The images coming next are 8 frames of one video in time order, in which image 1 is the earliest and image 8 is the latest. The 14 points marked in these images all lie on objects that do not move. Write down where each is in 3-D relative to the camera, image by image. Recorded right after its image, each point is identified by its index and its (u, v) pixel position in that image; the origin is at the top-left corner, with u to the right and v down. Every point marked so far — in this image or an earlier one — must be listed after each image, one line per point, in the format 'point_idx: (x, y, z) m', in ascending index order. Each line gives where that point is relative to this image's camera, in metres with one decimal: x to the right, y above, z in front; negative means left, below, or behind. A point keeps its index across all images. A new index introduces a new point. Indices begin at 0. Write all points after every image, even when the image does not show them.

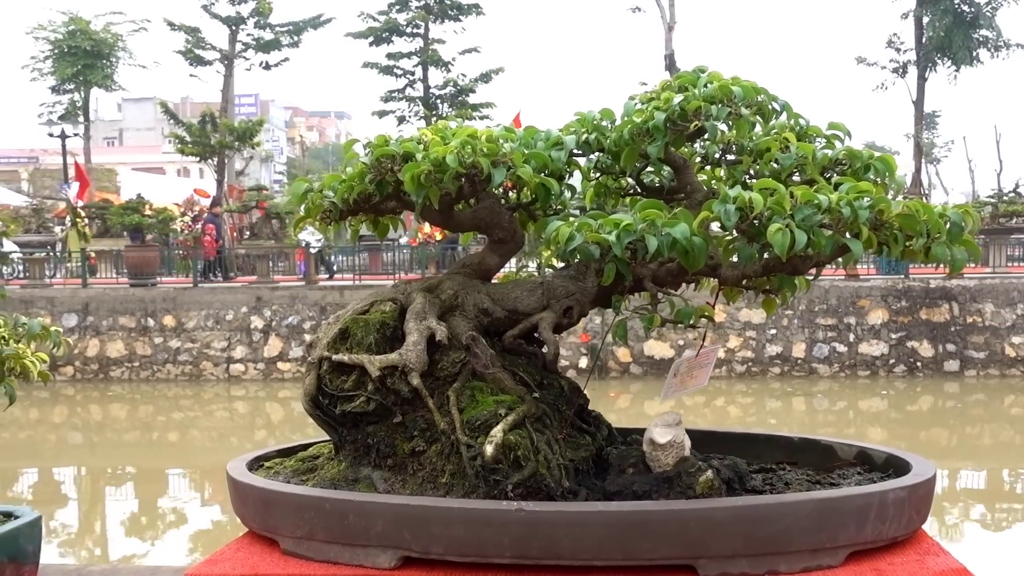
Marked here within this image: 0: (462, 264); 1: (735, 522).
0: (-0.1, +0.1, +2.3) m
1: (+0.4, -0.4, +1.7) m
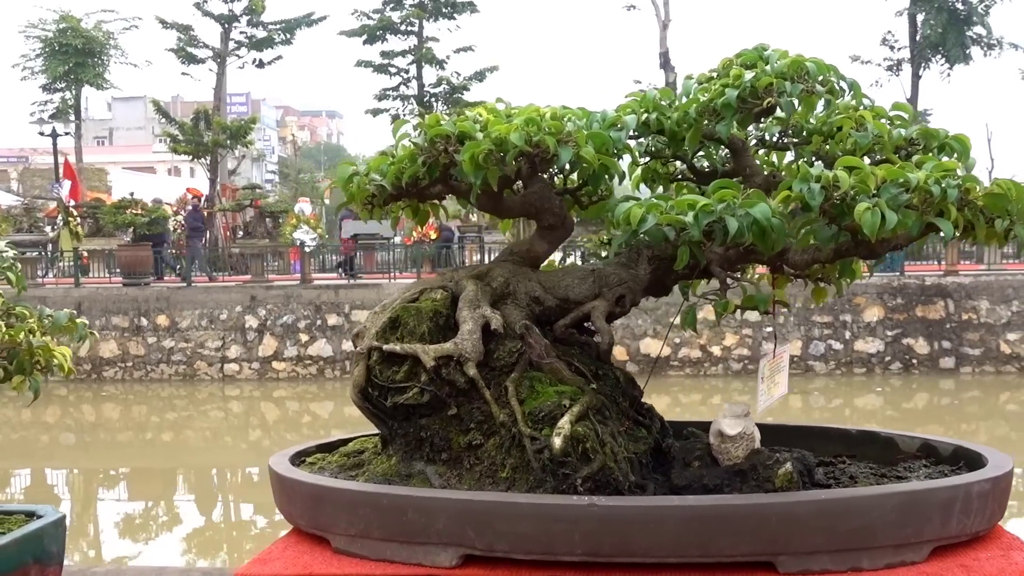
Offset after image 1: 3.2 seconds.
0: (0.0, +0.1, +2.3) m
1: (+0.5, -0.4, +1.6) m
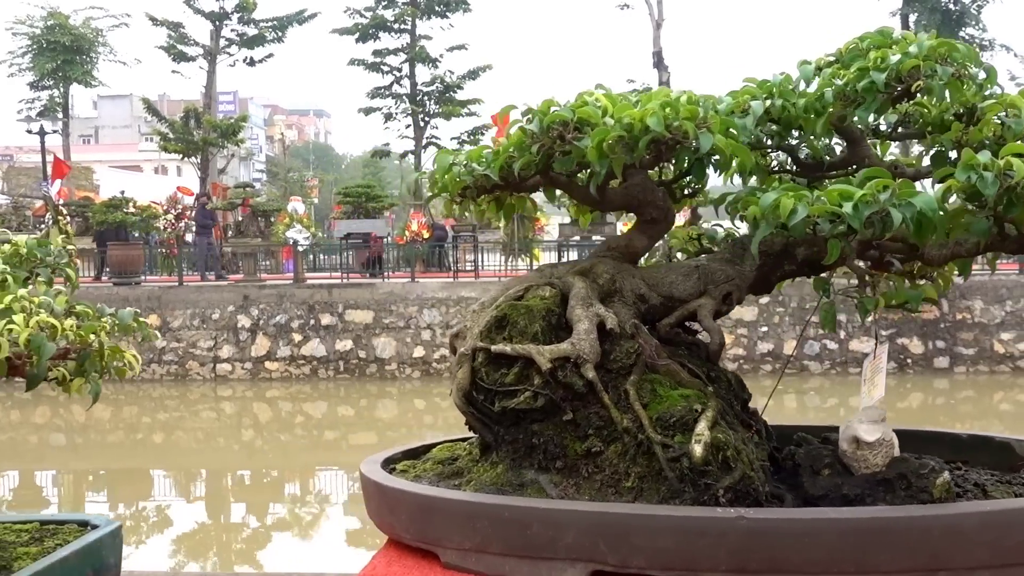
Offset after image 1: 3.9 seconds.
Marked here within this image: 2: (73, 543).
0: (+0.2, +0.1, +2.1) m
1: (+0.8, -0.4, +1.5) m
2: (-1.1, -0.6, +2.4) m
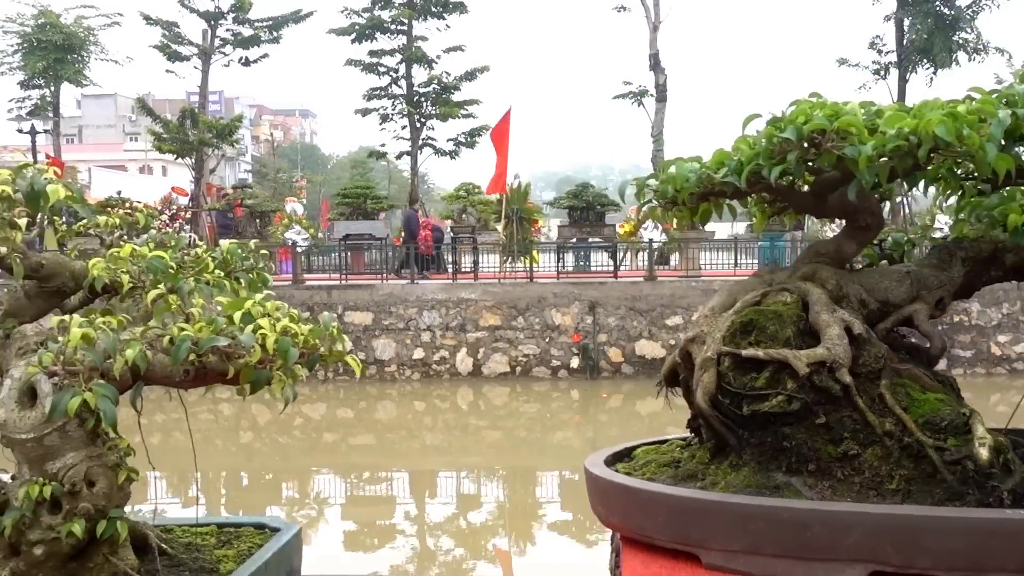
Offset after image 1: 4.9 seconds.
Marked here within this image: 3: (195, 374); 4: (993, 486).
0: (+0.7, +0.1, +2.2) m
1: (+1.3, -0.4, +1.6) m
2: (-0.6, -0.7, +2.4) m
3: (-0.7, -0.2, +2.0) m
4: (+0.8, -0.4, +1.6) m
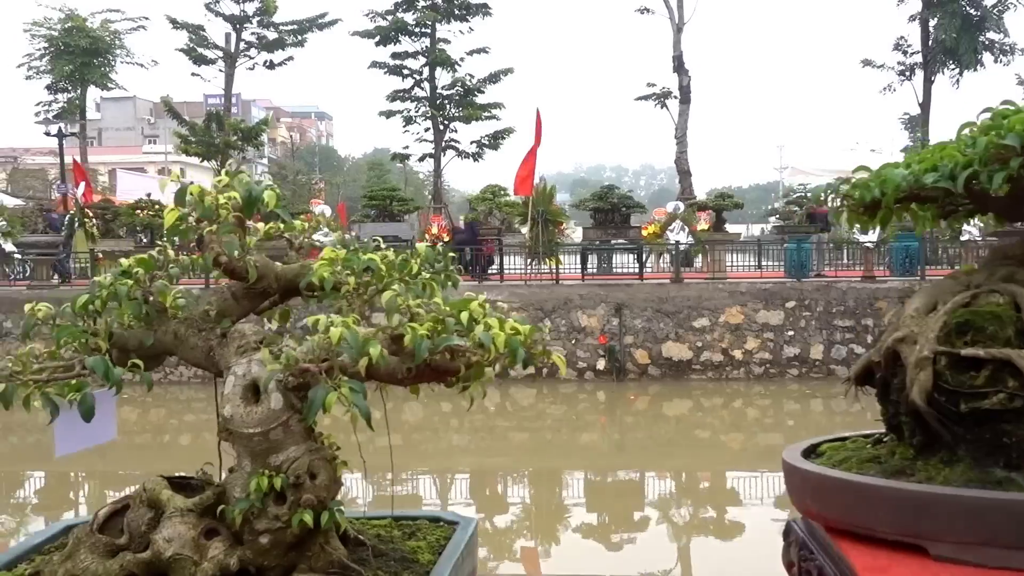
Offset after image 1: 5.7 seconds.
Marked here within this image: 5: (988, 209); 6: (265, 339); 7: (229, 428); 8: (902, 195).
0: (+1.2, +0.1, +2.2) m
1: (+1.7, -0.4, +1.6) m
2: (-0.1, -0.7, +2.5) m
3: (-0.2, -0.2, +2.1) m
4: (+1.3, -0.4, +1.7) m
5: (+1.1, +0.2, +2.2) m
6: (-0.6, -0.1, +2.2) m
7: (-0.7, -0.3, +2.1) m
8: (+0.9, +0.2, +2.1) m
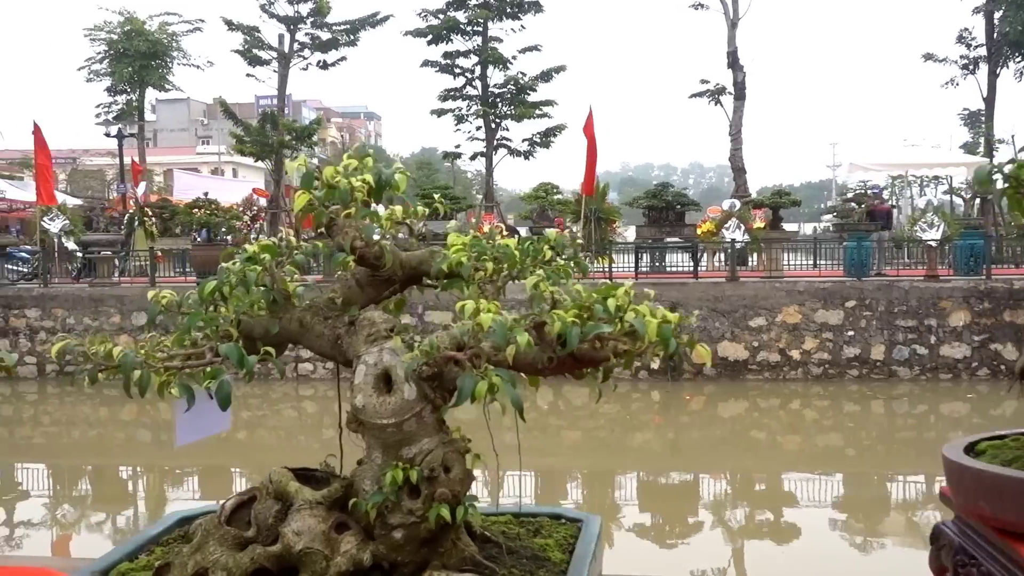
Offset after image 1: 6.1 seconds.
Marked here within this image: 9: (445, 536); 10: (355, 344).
0: (+1.5, +0.1, +2.1) m
1: (+2.0, -0.4, +1.4) m
2: (+0.2, -0.6, +2.4) m
3: (+0.1, -0.2, +2.0) m
4: (+1.6, -0.3, +1.5) m
5: (+1.4, +0.2, +2.0) m
6: (-0.3, -0.1, +2.1) m
7: (-0.3, -0.3, +2.1) m
8: (+1.2, +0.2, +1.9) m
9: (-0.2, -0.6, +2.1) m
10: (-0.4, -0.1, +2.2) m
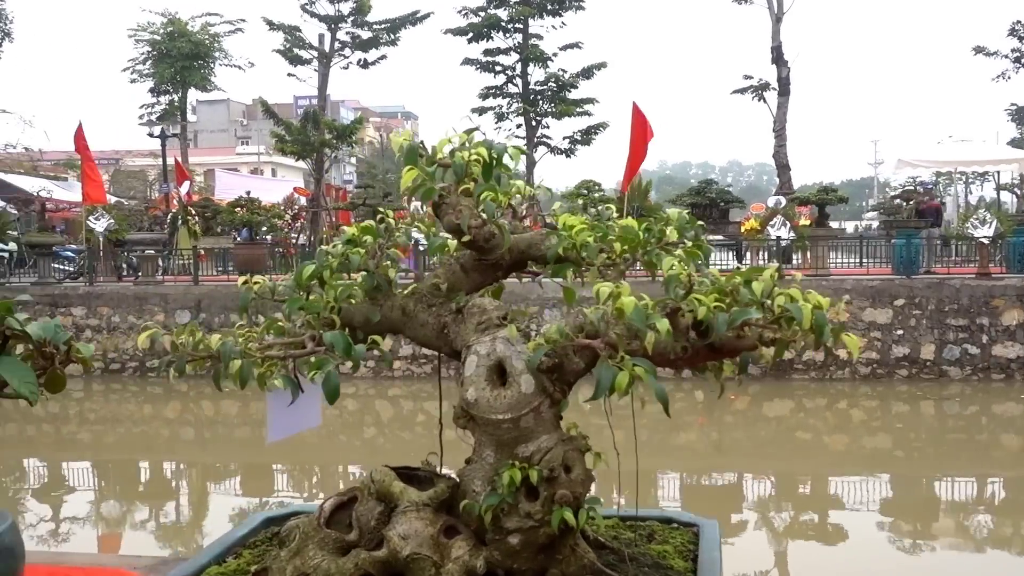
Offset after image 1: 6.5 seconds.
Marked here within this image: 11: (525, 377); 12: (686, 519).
0: (+1.8, +0.1, +1.8) m
1: (+2.3, -0.4, +1.2) m
2: (+0.5, -0.6, +2.2) m
3: (+0.4, -0.1, +1.8) m
4: (+1.8, -0.3, +1.3) m
5: (+1.7, +0.2, +1.8) m
6: (0.0, -0.1, +2.0) m
7: (-0.1, -0.3, +1.9) m
8: (+1.4, +0.3, +1.7) m
9: (+0.1, -0.5, +1.9) m
10: (-0.1, -0.1, +2.0) m
11: (0.0, -0.2, +1.9) m
12: (+0.4, -0.6, +2.4) m
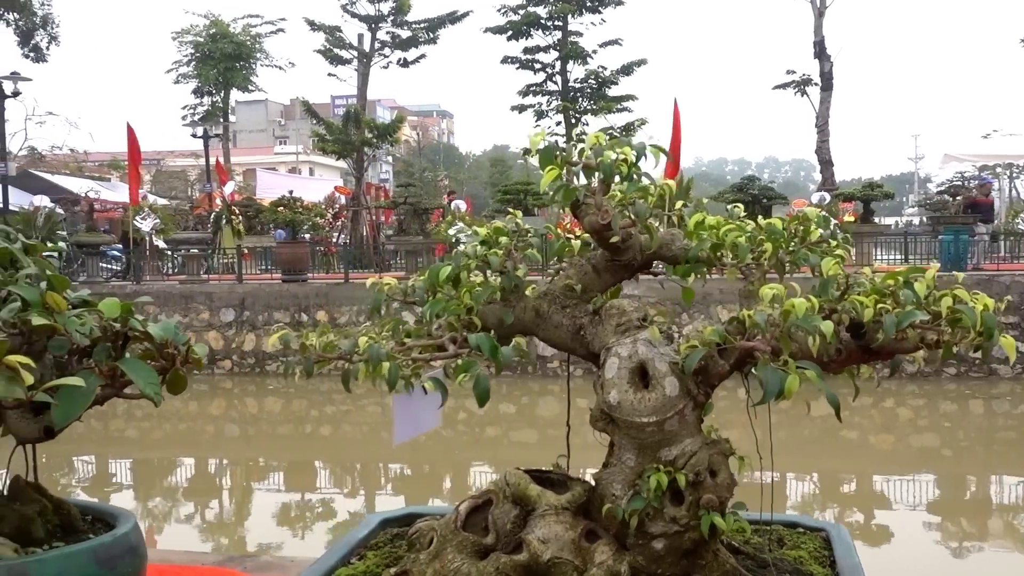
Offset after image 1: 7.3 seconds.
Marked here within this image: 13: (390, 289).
0: (+2.1, +0.1, +1.7) m
1: (+2.5, -0.4, +1.1) m
2: (+0.8, -0.6, +2.1) m
3: (+0.6, -0.1, +1.8) m
4: (+2.1, -0.3, +1.2) m
5: (+2.0, +0.2, +1.7) m
6: (+0.3, -0.1, +1.9) m
7: (+0.2, -0.3, +1.9) m
8: (+1.7, +0.3, +1.6) m
9: (+0.4, -0.5, +1.9) m
10: (+0.2, -0.1, +2.0) m
11: (+0.3, -0.2, +1.9) m
12: (+0.8, -0.6, +2.3) m
13: (-0.3, 0.0, +2.1) m
